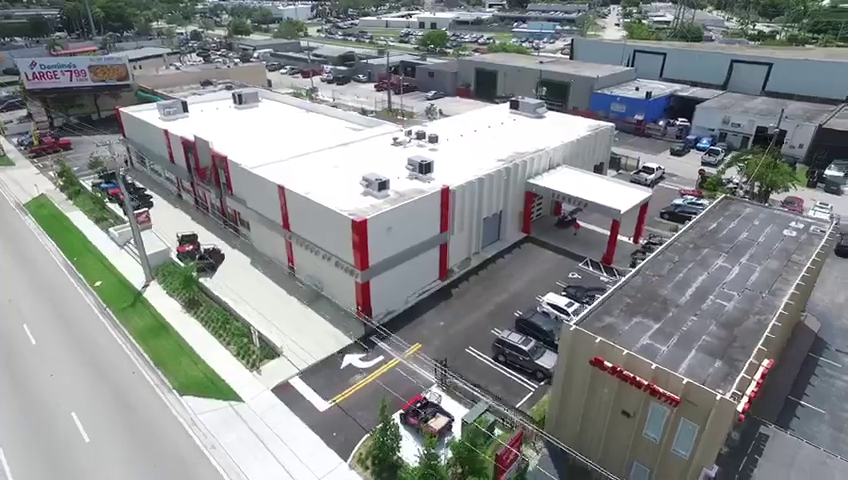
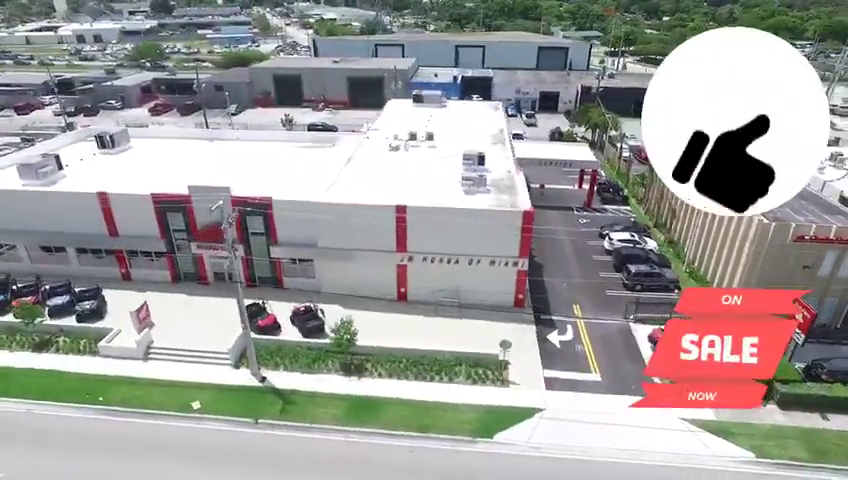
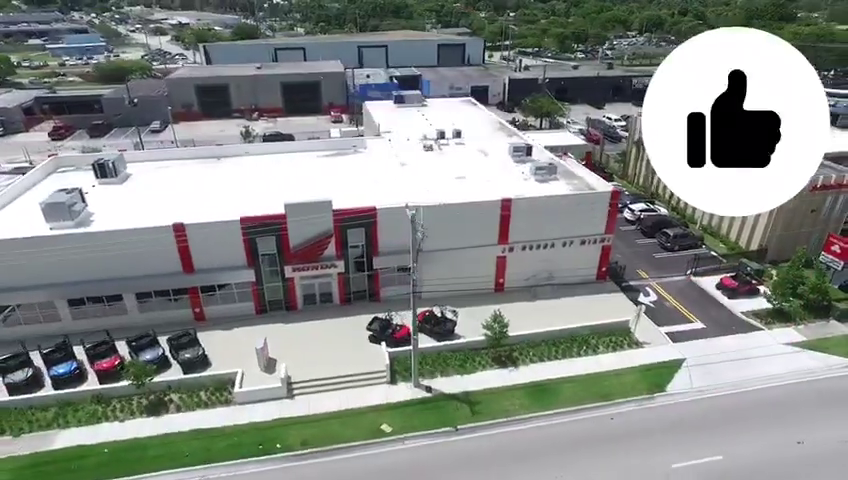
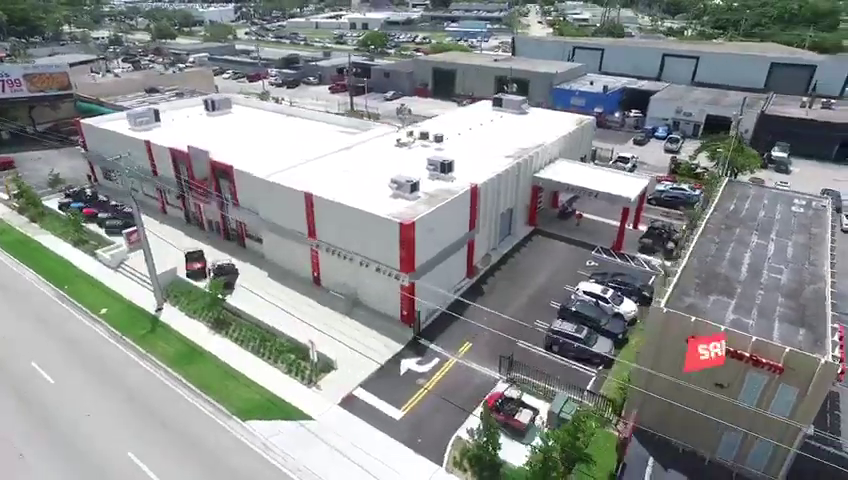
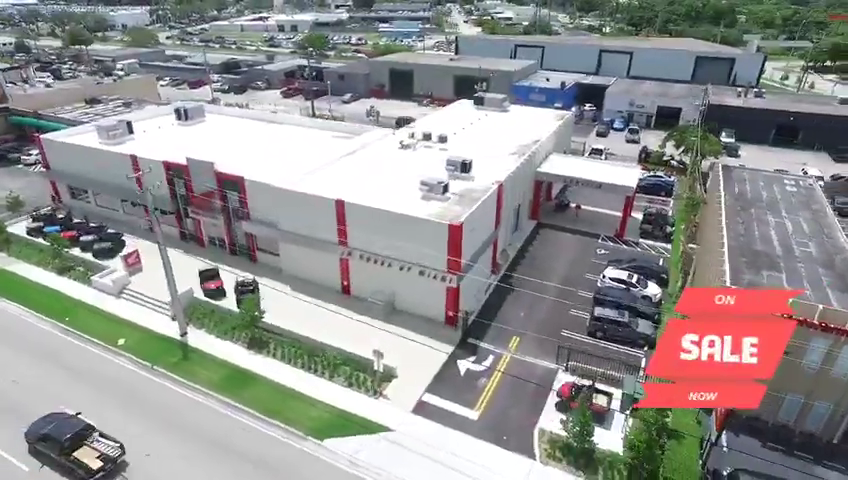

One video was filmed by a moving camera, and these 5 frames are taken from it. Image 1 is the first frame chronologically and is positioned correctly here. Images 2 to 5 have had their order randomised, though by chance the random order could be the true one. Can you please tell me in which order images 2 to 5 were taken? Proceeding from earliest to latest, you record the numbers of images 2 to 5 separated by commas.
4, 5, 2, 3
